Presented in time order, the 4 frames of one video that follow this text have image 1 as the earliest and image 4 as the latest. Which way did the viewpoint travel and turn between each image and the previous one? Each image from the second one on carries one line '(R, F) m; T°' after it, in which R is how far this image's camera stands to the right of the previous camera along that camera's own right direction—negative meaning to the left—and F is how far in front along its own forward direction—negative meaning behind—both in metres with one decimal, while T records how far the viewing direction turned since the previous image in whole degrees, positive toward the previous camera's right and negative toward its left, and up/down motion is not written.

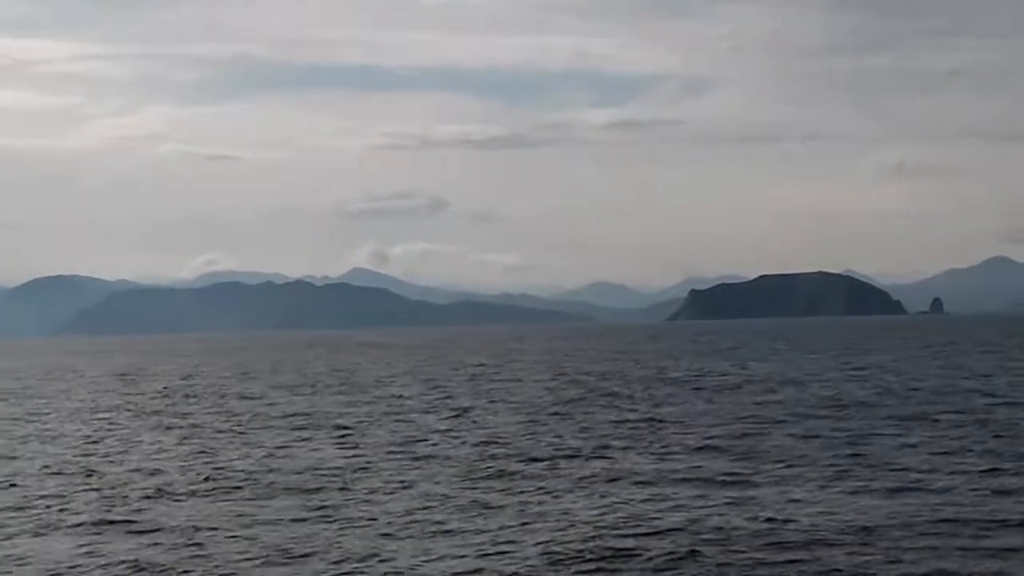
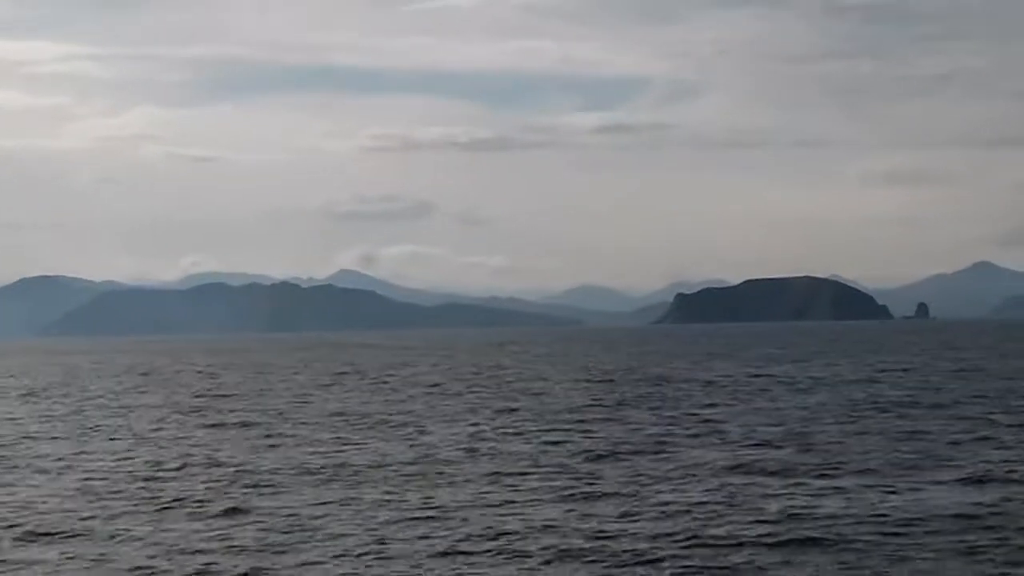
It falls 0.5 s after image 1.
(-1.0, -0.3) m; +1°
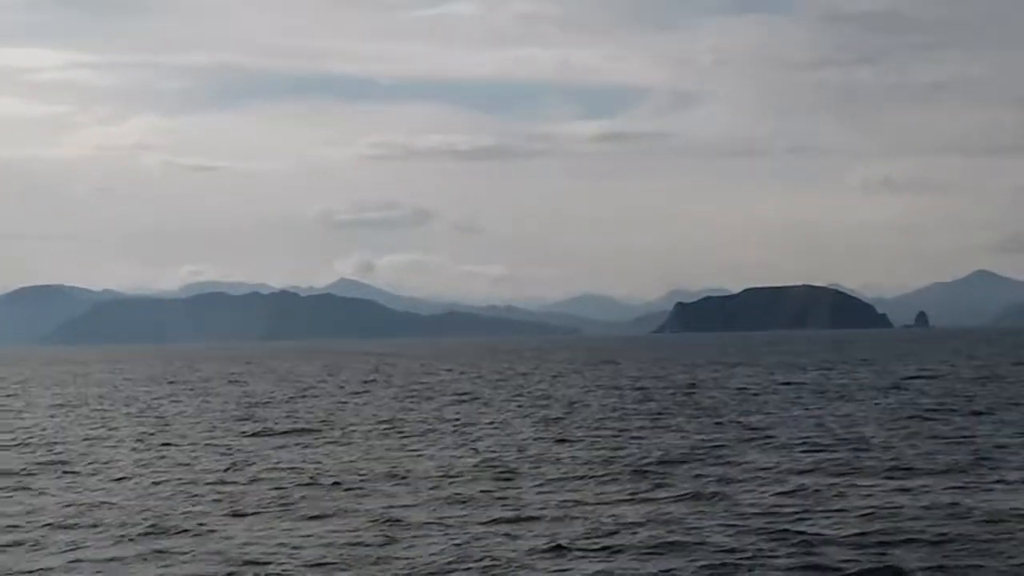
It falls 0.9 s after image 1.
(-0.7, -0.2) m; 0°
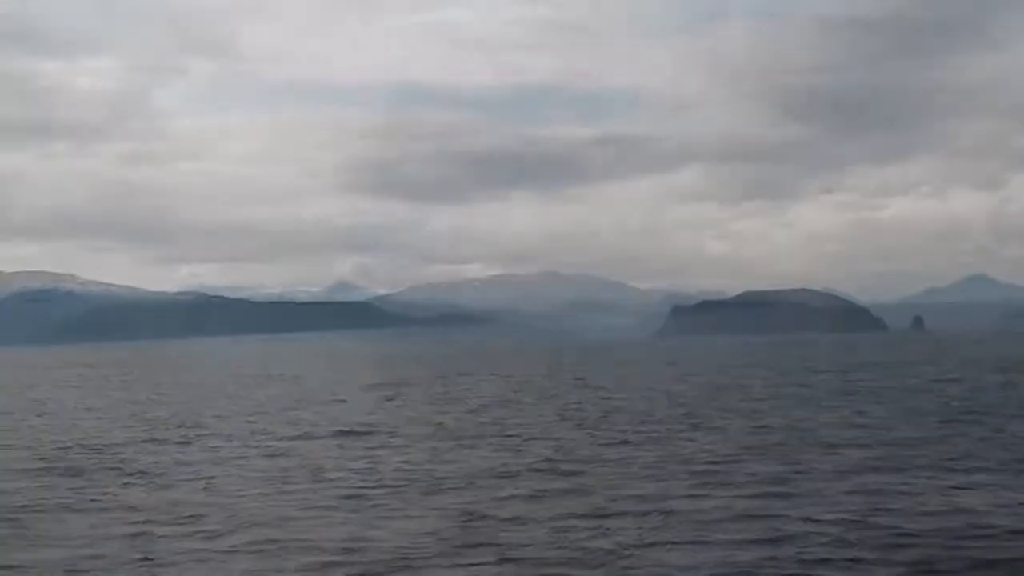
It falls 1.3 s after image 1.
(-0.7, -0.3) m; 0°
